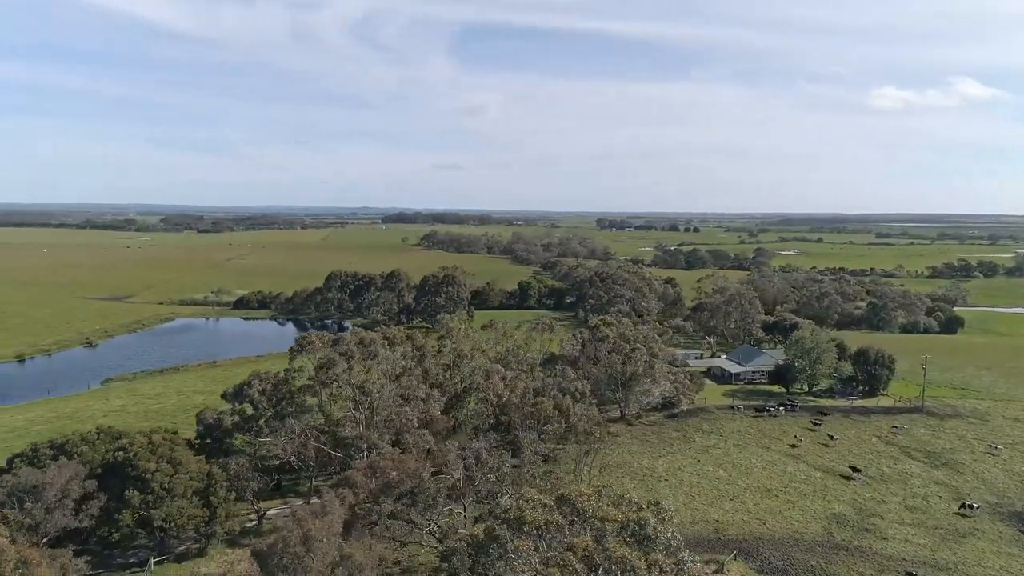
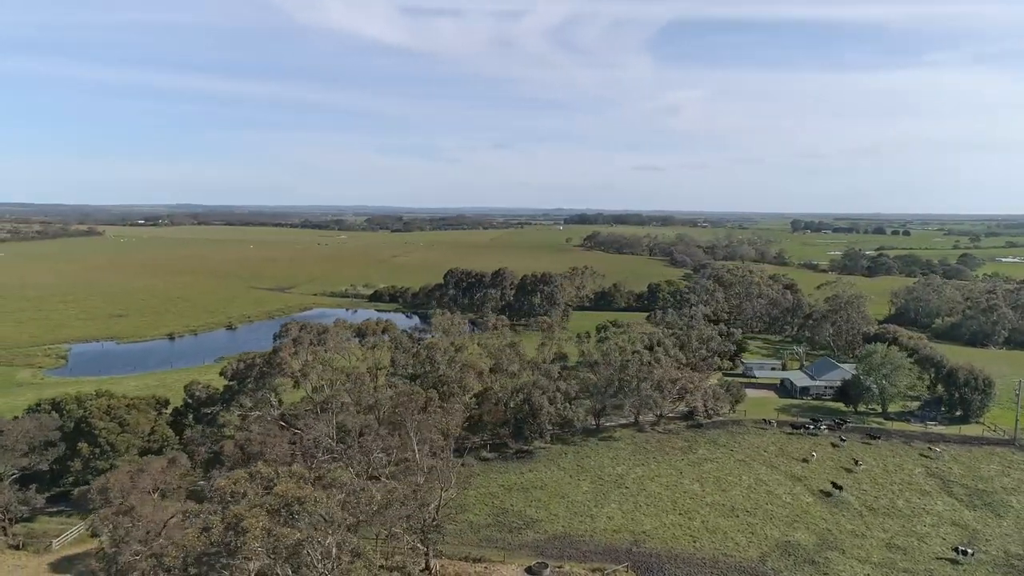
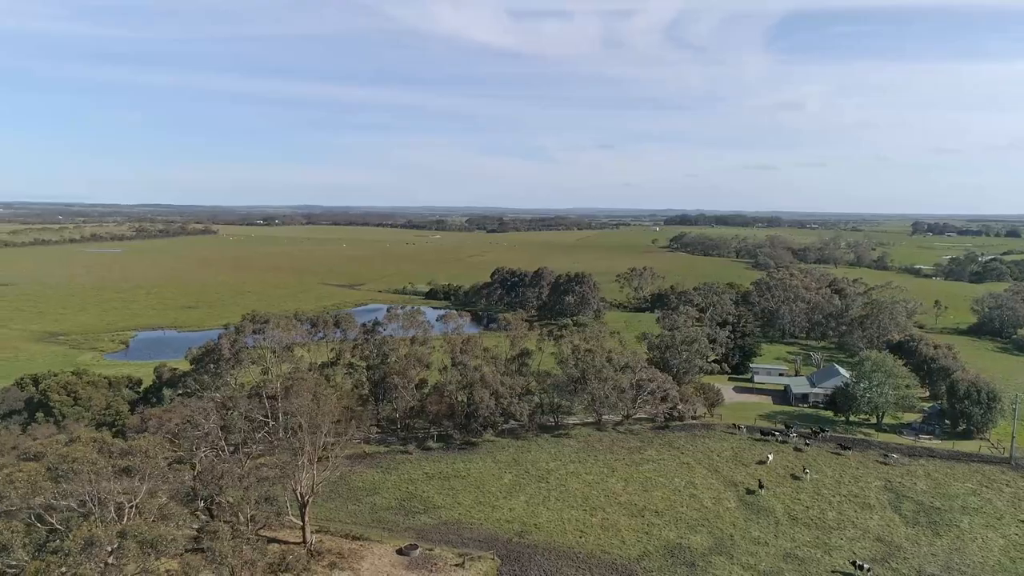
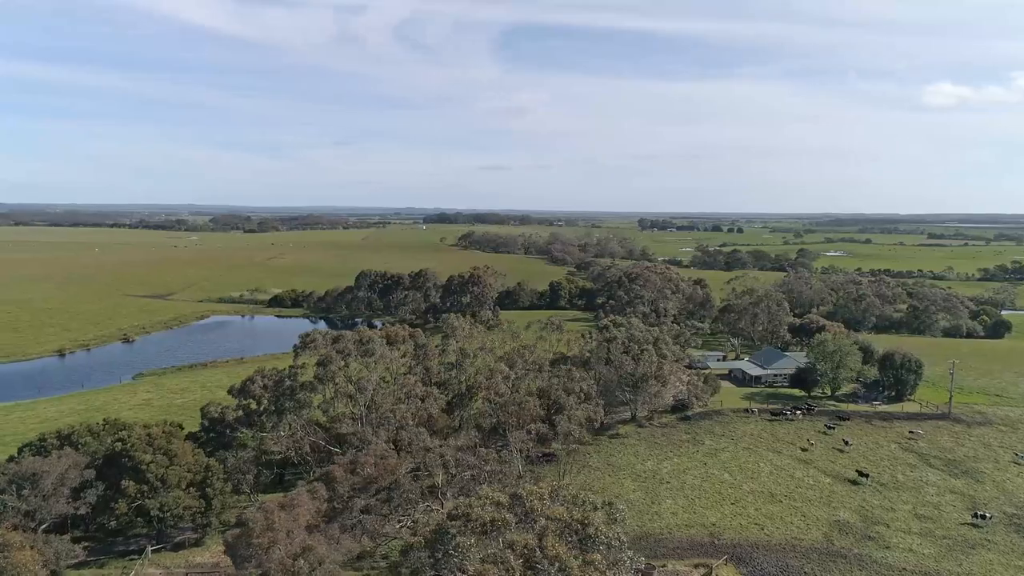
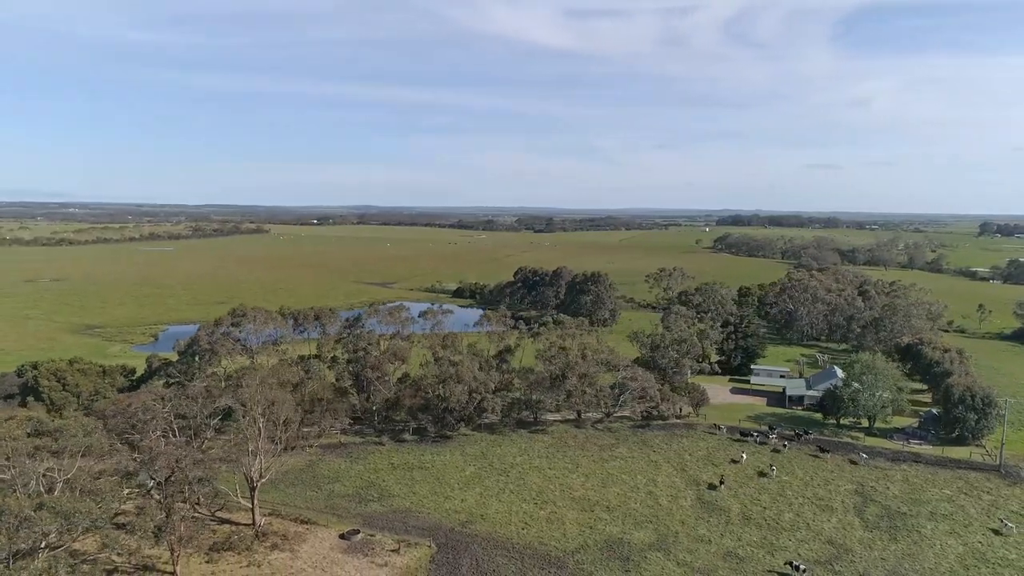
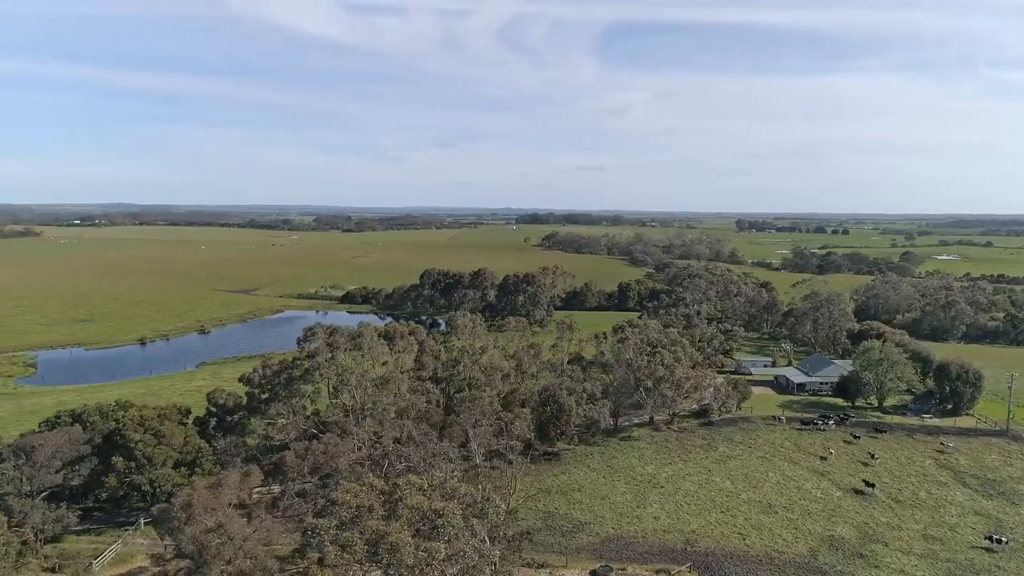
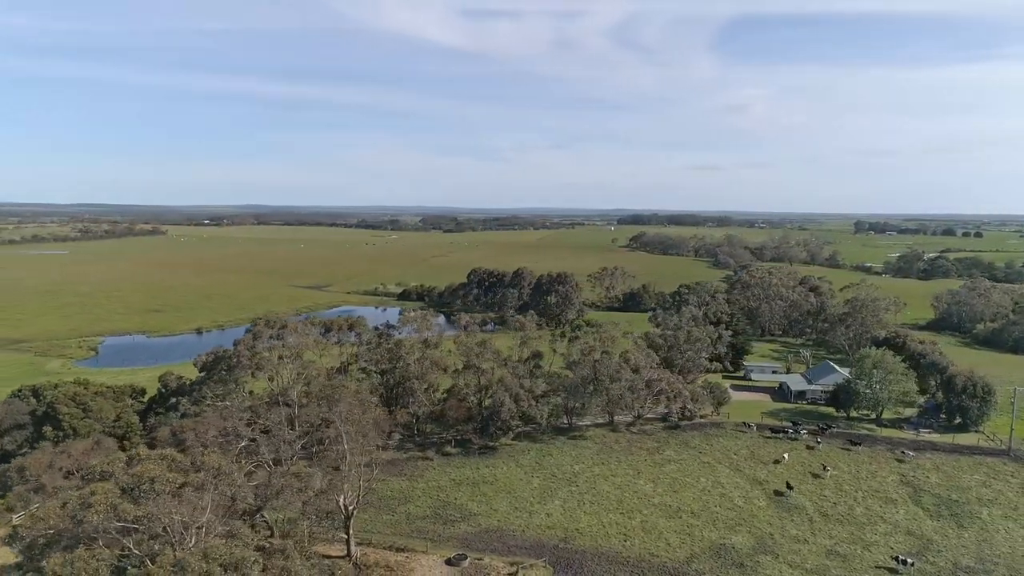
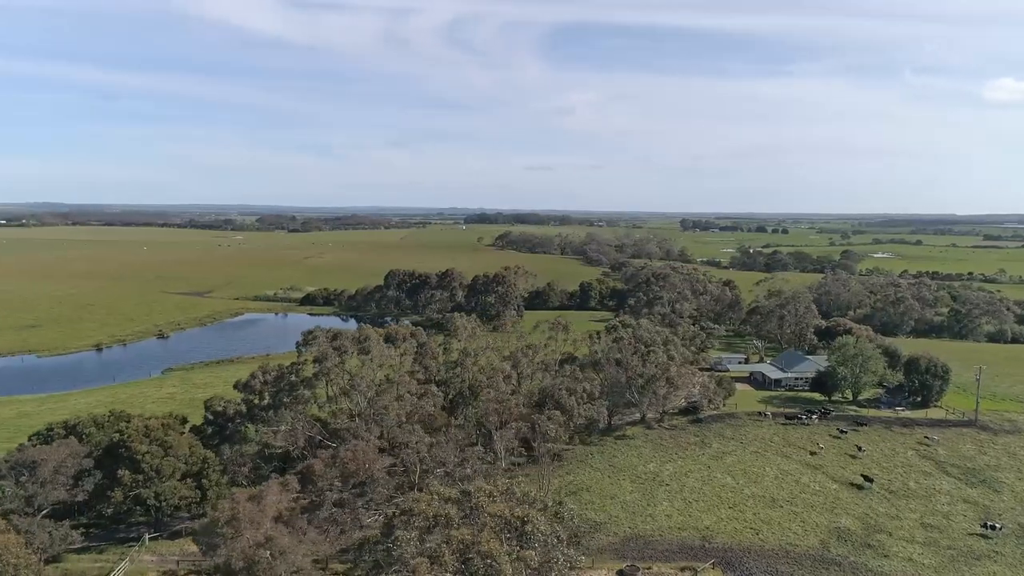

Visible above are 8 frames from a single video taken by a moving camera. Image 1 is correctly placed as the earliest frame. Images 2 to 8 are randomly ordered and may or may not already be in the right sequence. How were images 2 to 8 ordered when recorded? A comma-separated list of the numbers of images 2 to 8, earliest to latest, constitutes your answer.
4, 8, 6, 2, 7, 3, 5
